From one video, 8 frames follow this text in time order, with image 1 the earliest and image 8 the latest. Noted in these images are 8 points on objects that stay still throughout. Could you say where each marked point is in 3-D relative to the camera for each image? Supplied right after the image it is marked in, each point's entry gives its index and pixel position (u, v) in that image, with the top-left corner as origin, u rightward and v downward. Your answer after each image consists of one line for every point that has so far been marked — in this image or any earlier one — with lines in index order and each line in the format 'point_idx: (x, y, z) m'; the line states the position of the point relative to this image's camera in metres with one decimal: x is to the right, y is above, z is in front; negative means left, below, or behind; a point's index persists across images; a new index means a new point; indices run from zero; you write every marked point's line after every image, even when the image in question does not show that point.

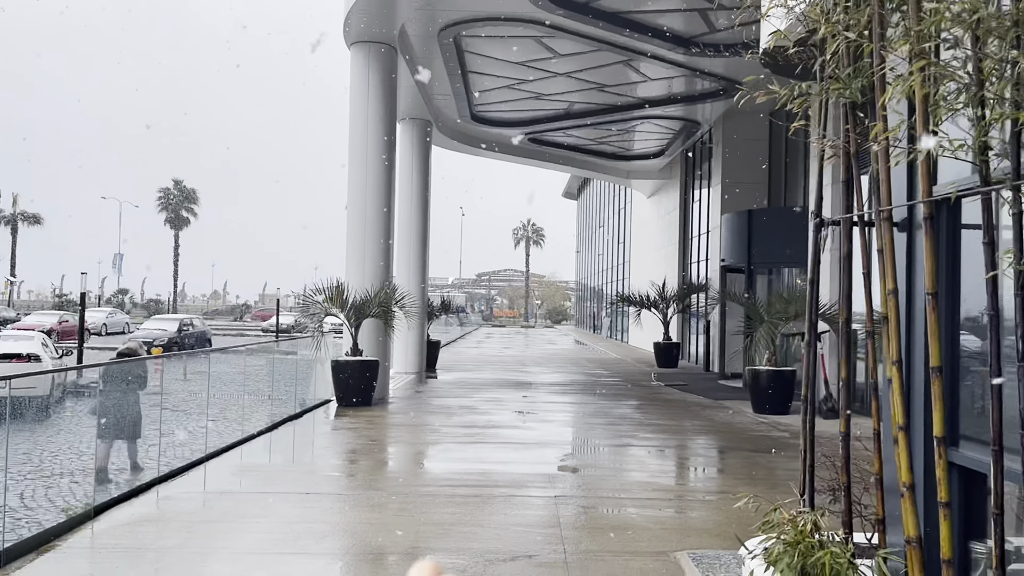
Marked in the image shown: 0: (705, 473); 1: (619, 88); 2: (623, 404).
0: (+1.8, -1.8, +8.1) m
1: (+2.2, +4.1, +17.4) m
2: (+1.8, -1.9, +13.7) m
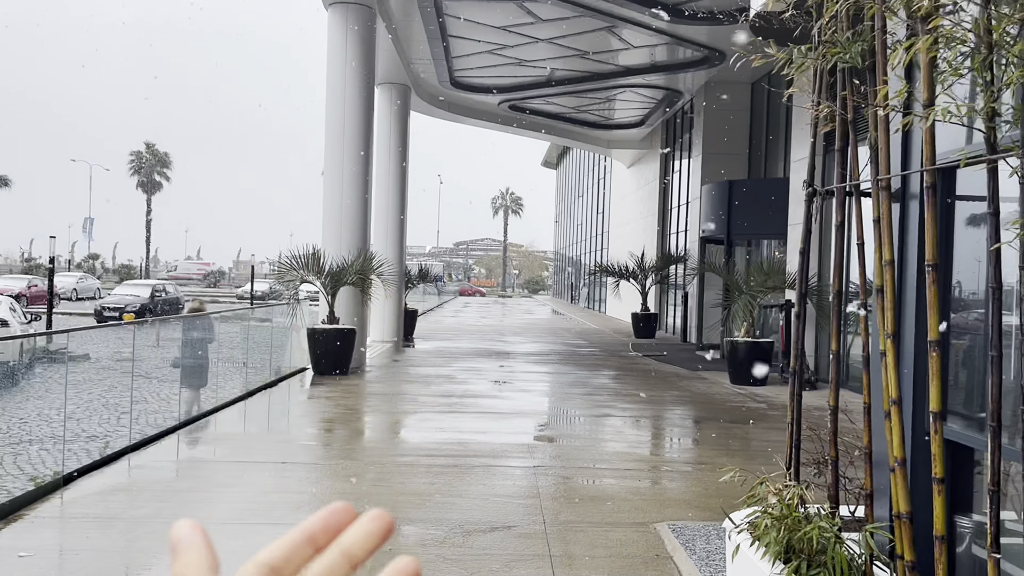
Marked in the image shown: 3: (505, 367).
0: (+1.6, -1.5, +8.1) m
1: (+1.8, +4.7, +17.2) m
2: (+1.4, -1.4, +13.7) m
3: (-0.1, -1.3, +14.3) m
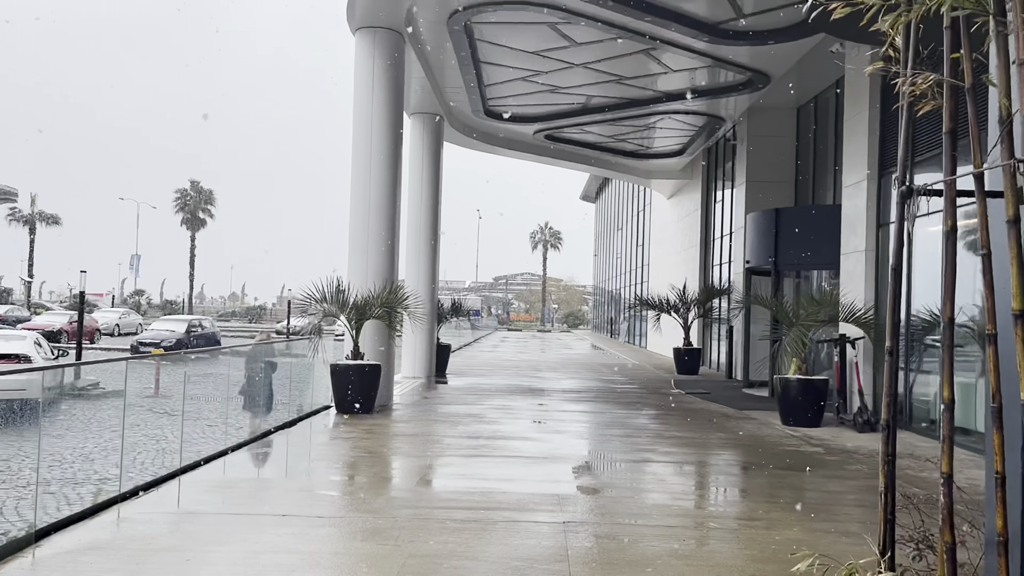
0: (+1.9, -1.8, +7.3) m
1: (+2.5, +4.1, +16.6) m
2: (+2.0, -1.9, +12.8) m
3: (+0.5, -1.9, +13.5) m
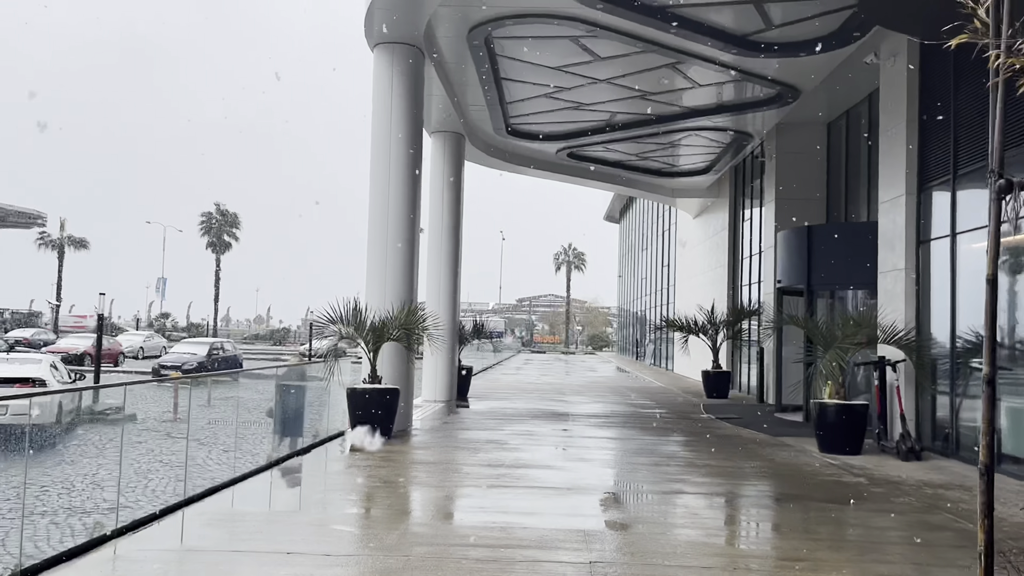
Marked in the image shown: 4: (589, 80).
0: (+2.1, -1.9, +6.8) m
1: (+2.9, +3.7, +16.2) m
2: (+2.3, -2.2, +12.3) m
3: (+0.8, -2.2, +13.0) m
4: (+1.4, +3.8, +15.3) m
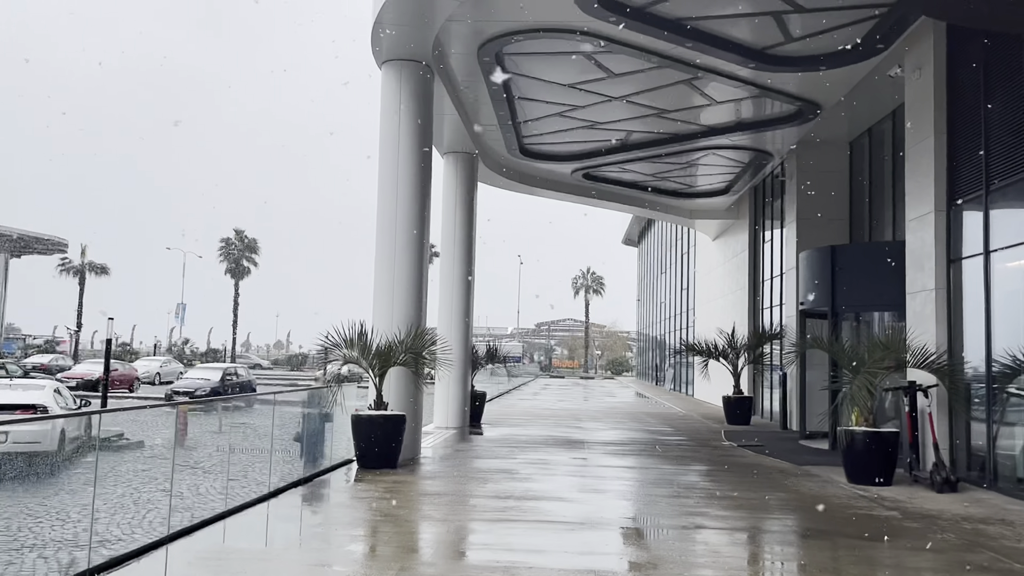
0: (+2.1, -2.1, +6.2) m
1: (+3.2, +3.3, +15.8) m
2: (+2.5, -2.5, +11.7) m
3: (+1.0, -2.5, +12.5) m
4: (+1.6, +3.4, +14.9) m
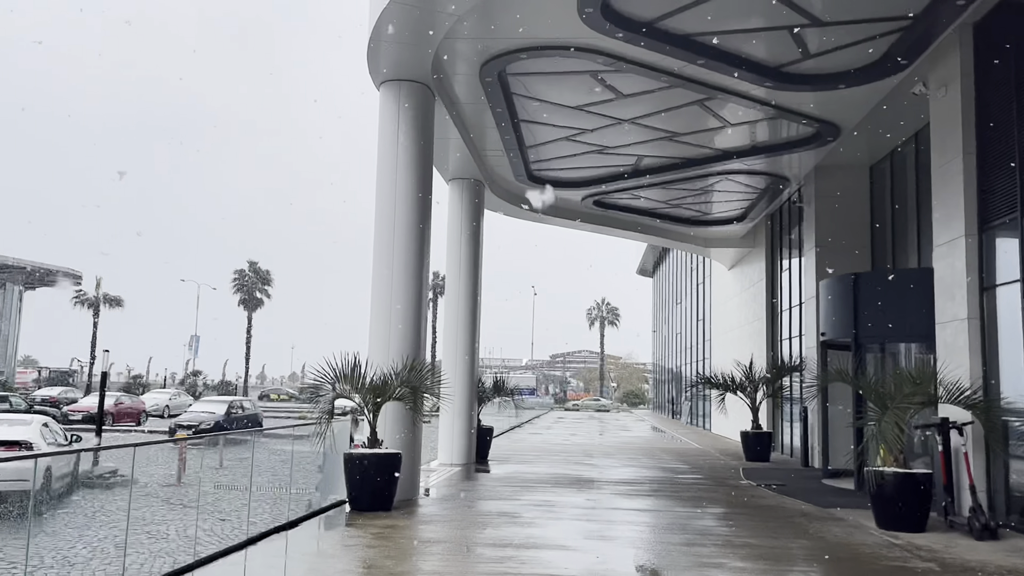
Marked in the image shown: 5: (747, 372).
0: (+2.0, -2.3, +5.5) m
1: (+3.3, +2.7, +15.3) m
2: (+2.5, -2.9, +11.0) m
3: (+1.1, -3.0, +11.8) m
4: (+1.7, +2.9, +14.4) m
5: (+5.3, -1.9, +19.1) m
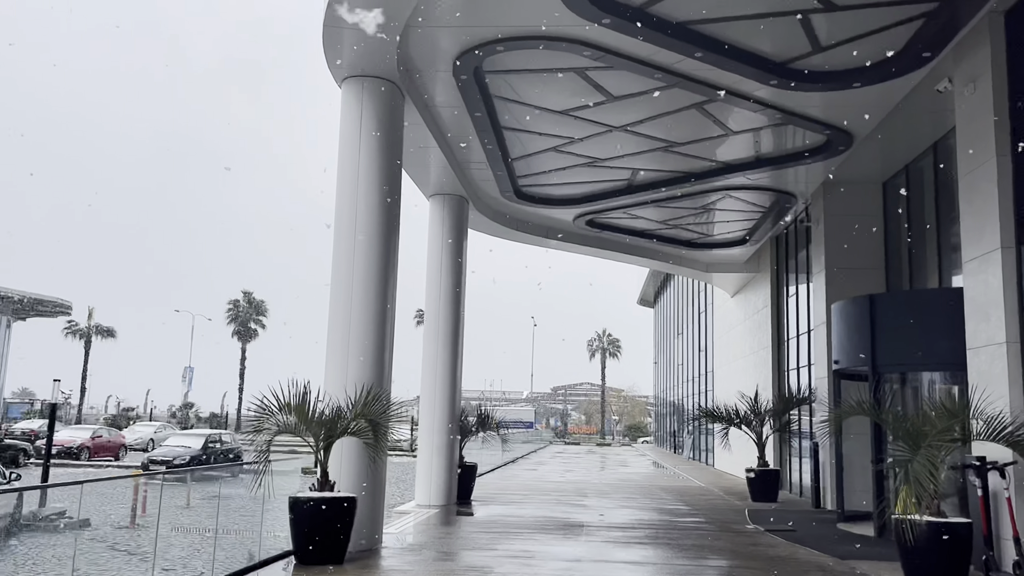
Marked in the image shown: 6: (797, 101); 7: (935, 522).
0: (+1.7, -2.3, +4.1) m
1: (+3.0, +2.3, +14.1) m
2: (+2.2, -3.1, +9.5) m
3: (+0.8, -3.2, +10.3) m
4: (+1.4, +2.5, +13.2) m
5: (+5.1, -2.5, +17.7) m
6: (+3.9, +2.6, +11.6) m
7: (+4.3, -2.3, +8.4) m
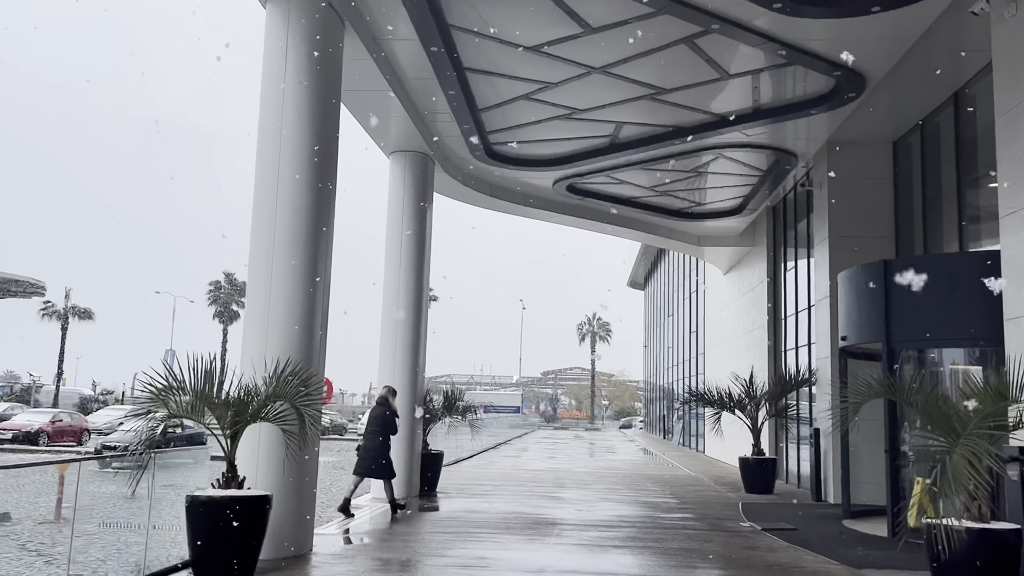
0: (+1.3, -2.0, +2.5) m
1: (+2.5, +2.8, +12.4) m
2: (+1.7, -2.7, +8.0) m
3: (+0.3, -2.8, +8.8) m
4: (+1.0, +3.0, +11.6) m
5: (+4.5, -1.9, +16.2) m
6: (+3.5, +3.0, +10.0) m
7: (+3.8, -2.0, +6.9) m
